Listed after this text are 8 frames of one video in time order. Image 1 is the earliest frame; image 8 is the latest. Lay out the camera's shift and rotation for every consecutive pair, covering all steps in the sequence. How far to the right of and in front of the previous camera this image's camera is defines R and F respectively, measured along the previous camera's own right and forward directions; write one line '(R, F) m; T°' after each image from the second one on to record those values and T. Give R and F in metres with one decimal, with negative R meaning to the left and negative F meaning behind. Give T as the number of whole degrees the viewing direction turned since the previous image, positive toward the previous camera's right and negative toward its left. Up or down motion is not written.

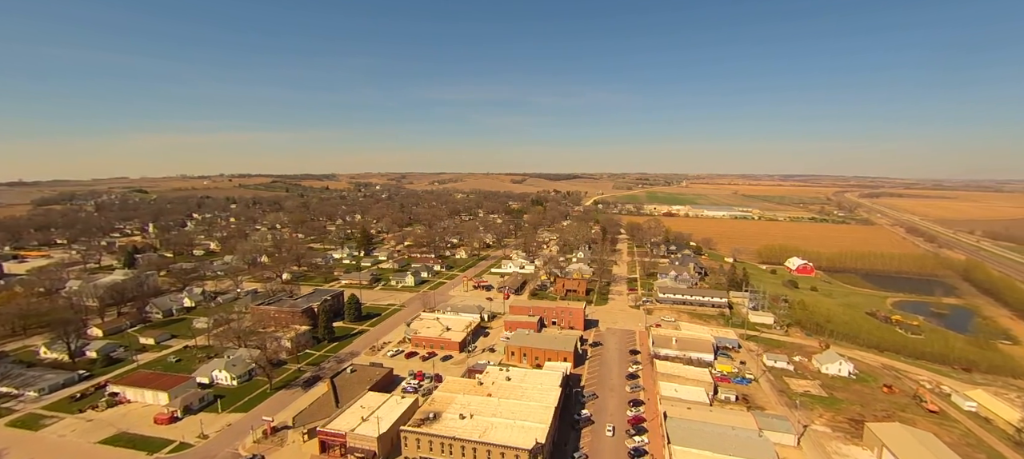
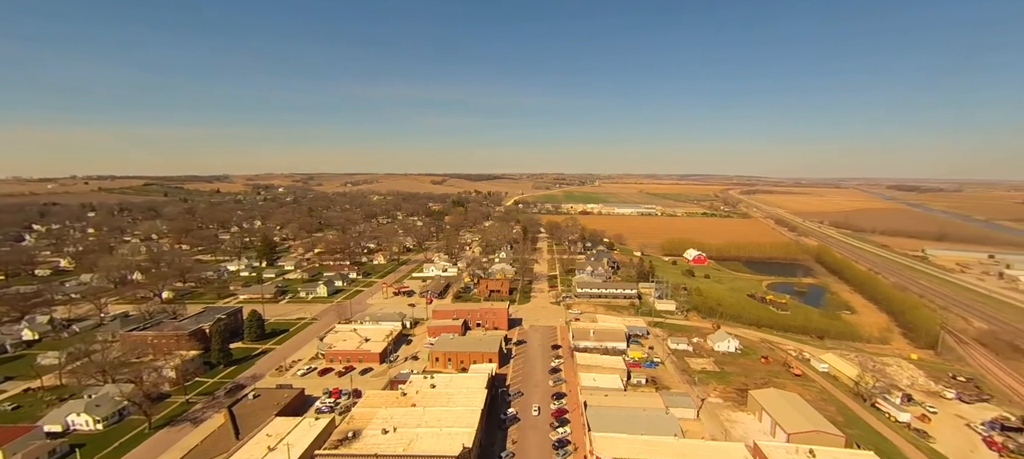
(0.0, +0.1) m; +11°
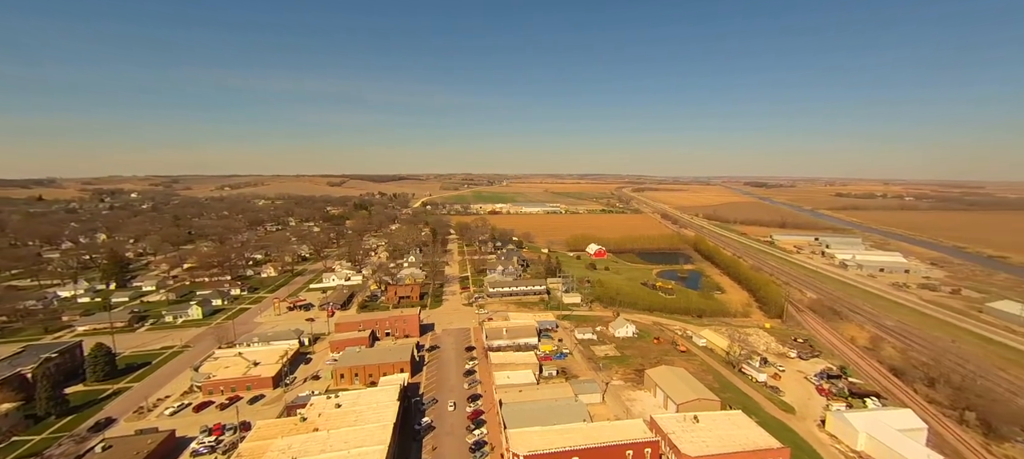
(0.0, +0.1) m; +13°
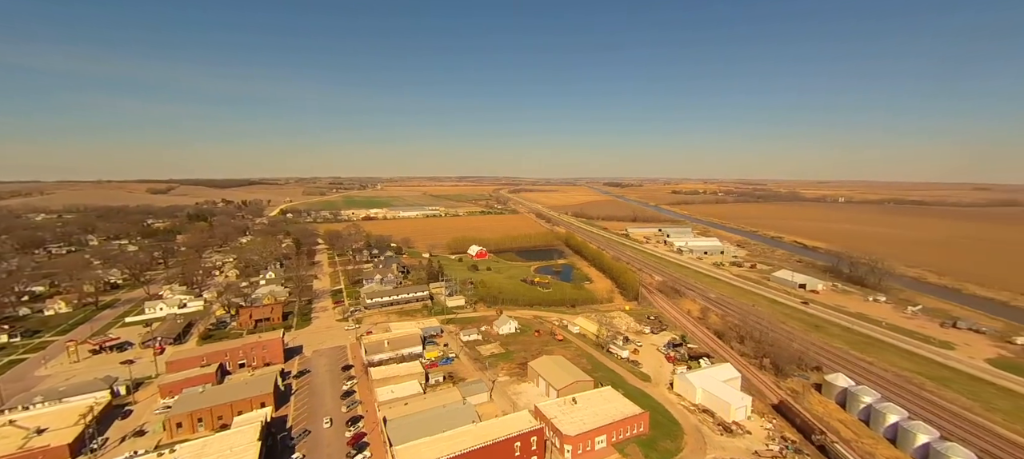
(-0.8, +0.2) m; +18°
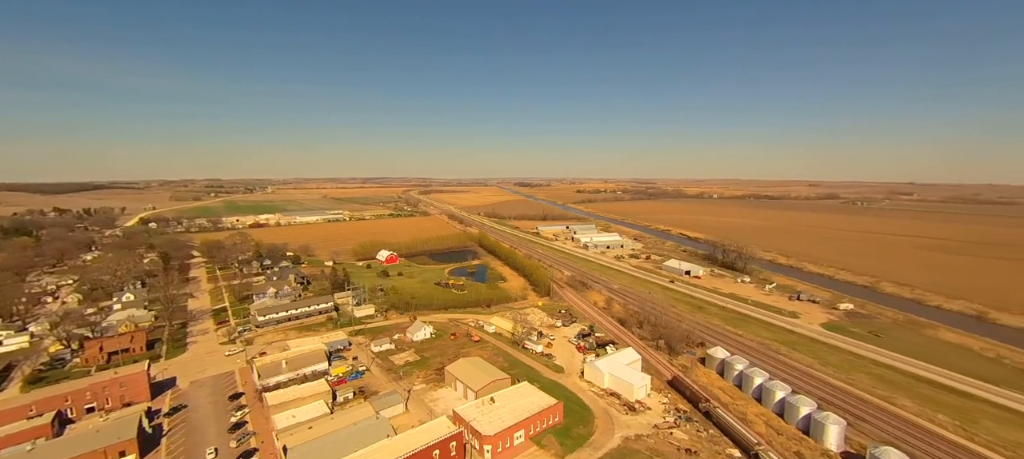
(-0.6, +0.3) m; +14°
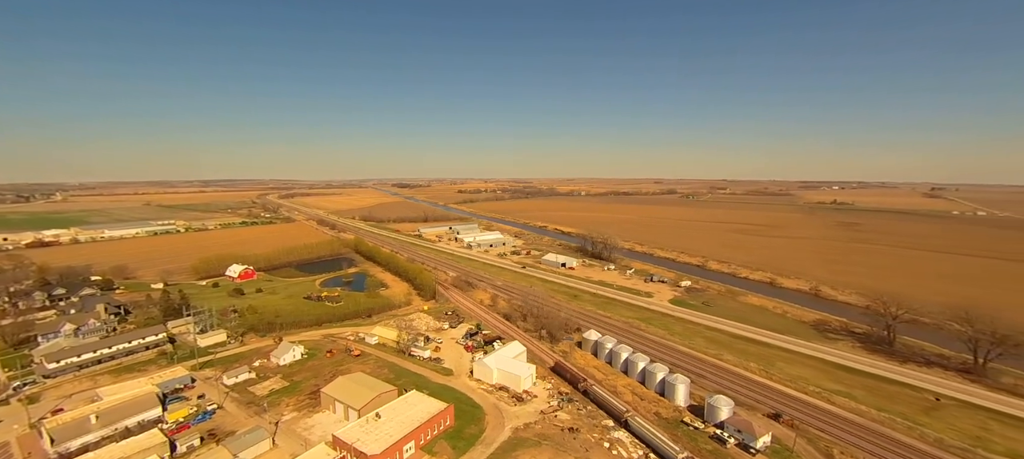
(-0.8, +0.6) m; +18°
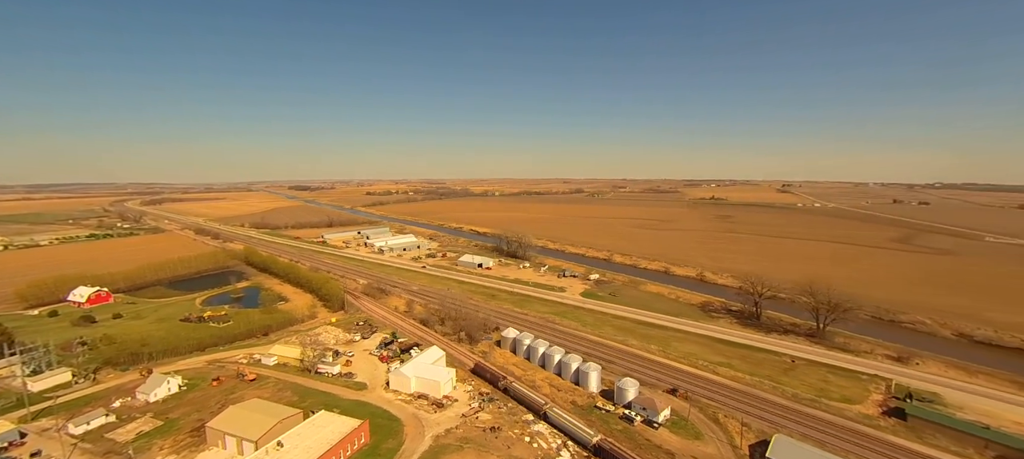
(-0.6, +0.4) m; +13°
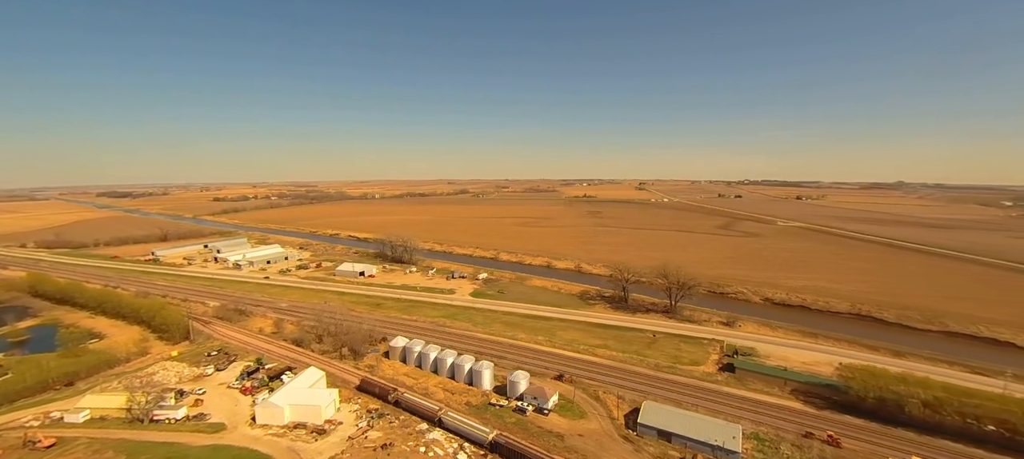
(-0.7, +0.7) m; +17°
